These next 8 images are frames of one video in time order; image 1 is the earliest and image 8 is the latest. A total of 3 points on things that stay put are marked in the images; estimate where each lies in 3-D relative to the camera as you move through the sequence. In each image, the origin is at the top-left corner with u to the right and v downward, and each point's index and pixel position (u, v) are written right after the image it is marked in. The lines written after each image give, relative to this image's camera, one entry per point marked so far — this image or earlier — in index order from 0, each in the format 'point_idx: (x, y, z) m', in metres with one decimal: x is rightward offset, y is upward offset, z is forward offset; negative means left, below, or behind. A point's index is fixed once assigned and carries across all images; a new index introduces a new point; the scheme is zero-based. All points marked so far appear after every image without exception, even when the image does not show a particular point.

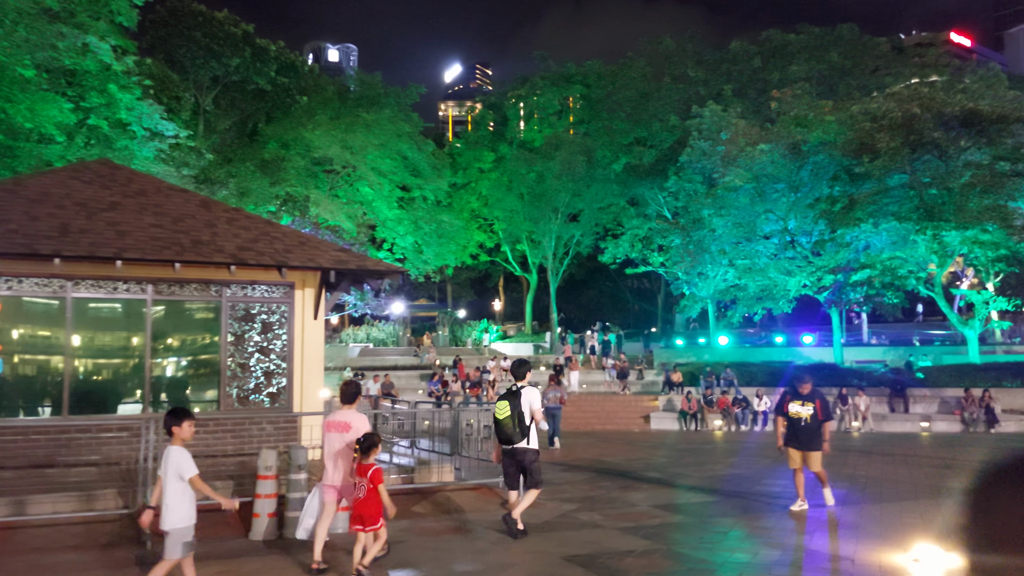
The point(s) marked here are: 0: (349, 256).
0: (-2.1, +0.4, +10.5) m
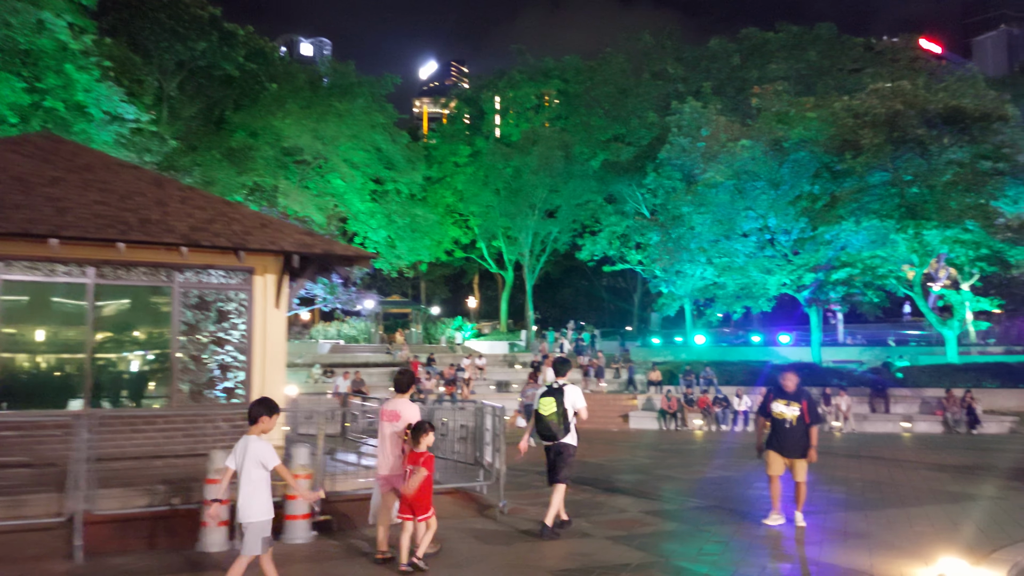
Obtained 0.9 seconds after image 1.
0: (-2.3, +0.6, +9.7) m
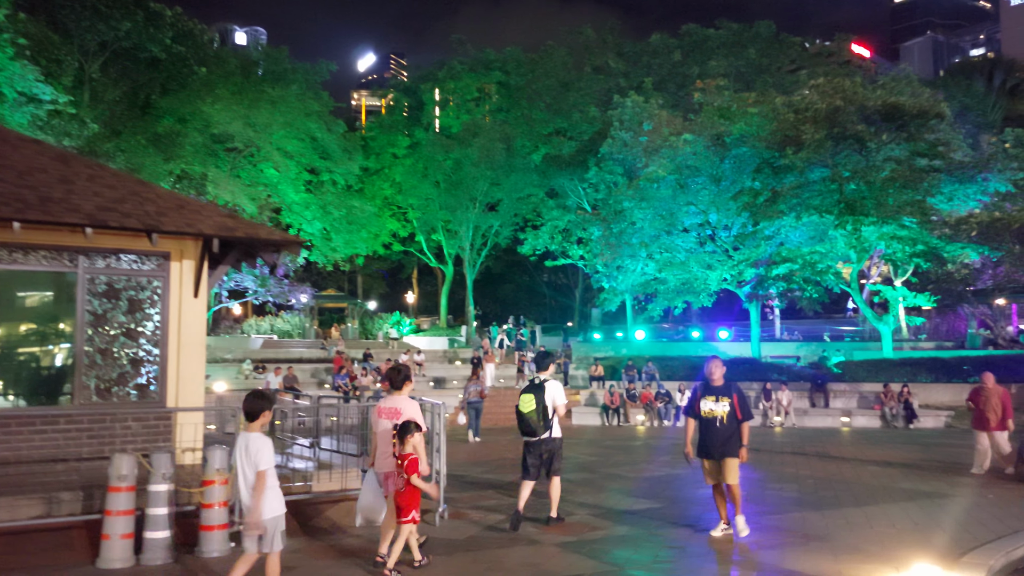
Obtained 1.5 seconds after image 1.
0: (-3.0, +0.7, +8.9) m
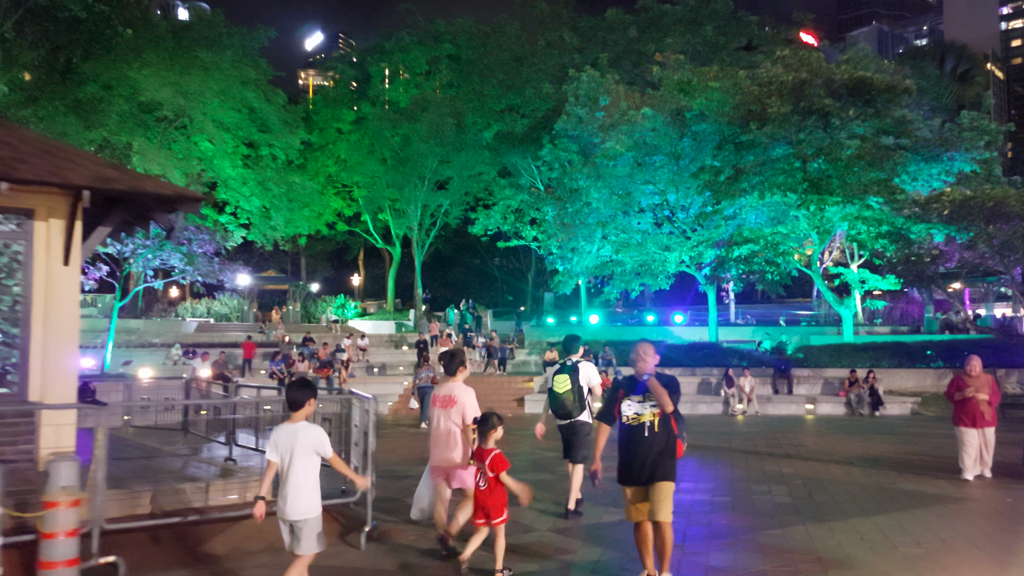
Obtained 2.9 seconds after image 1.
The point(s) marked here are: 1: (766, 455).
0: (-3.4, +1.0, +7.3) m
1: (+3.5, -2.3, +11.4) m
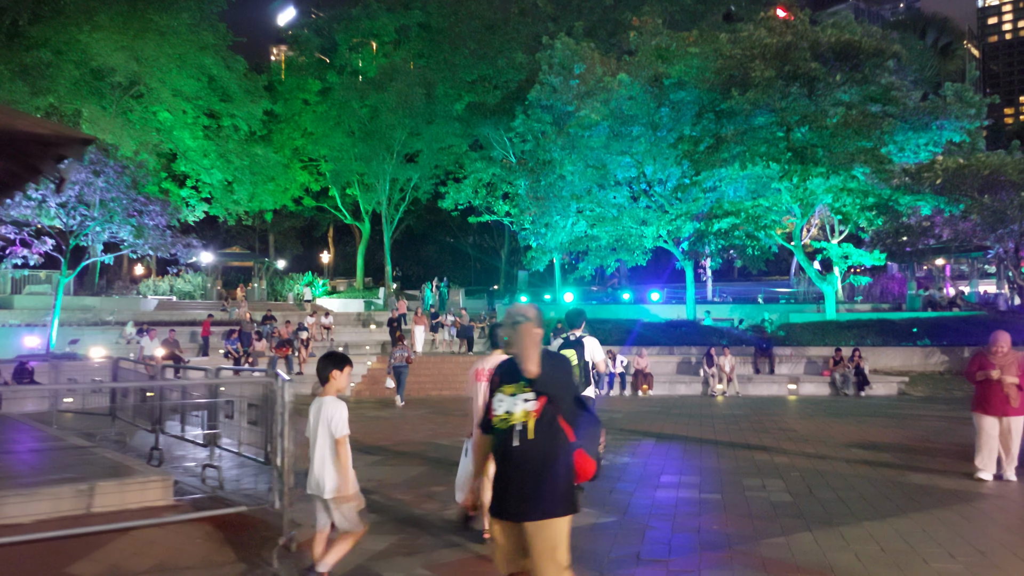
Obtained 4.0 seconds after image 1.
0: (-3.7, +1.3, +6.0) m
1: (+3.0, -1.9, +10.4) m
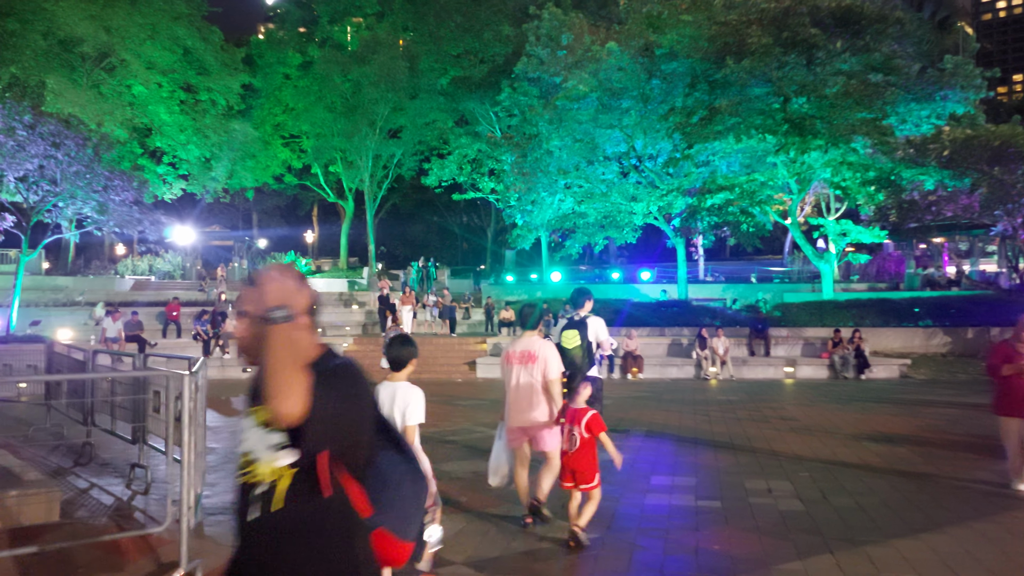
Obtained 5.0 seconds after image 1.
0: (-4.0, +1.4, +4.9) m
1: (+2.8, -1.6, +9.4) m
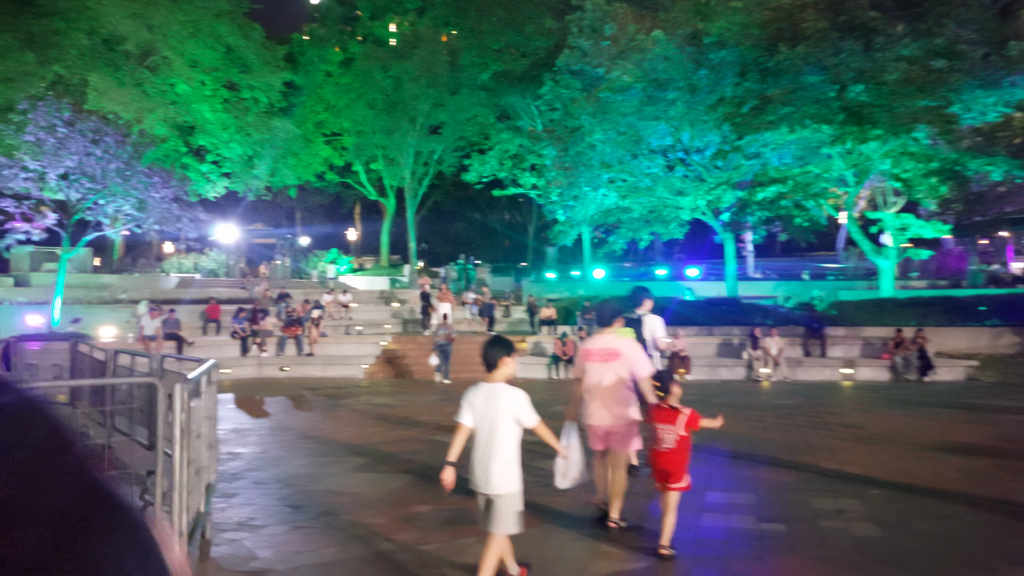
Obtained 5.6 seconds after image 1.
0: (-3.8, +1.5, +4.5) m
1: (+3.2, -1.6, +8.6) m
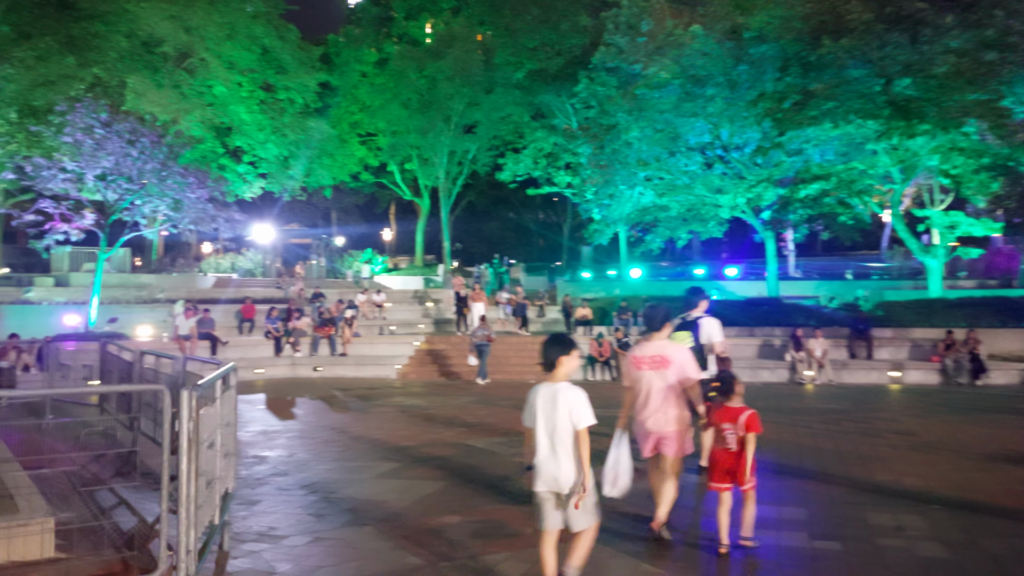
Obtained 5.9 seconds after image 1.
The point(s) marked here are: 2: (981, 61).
0: (-3.6, +1.5, +4.3) m
1: (+3.5, -1.6, +8.2) m
2: (+10.6, +5.1, +18.5) m
